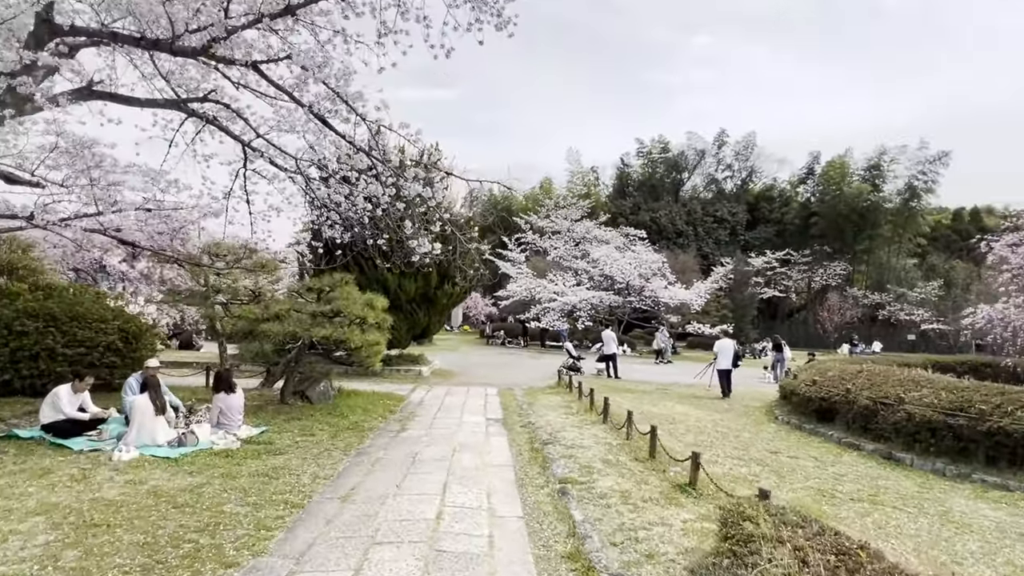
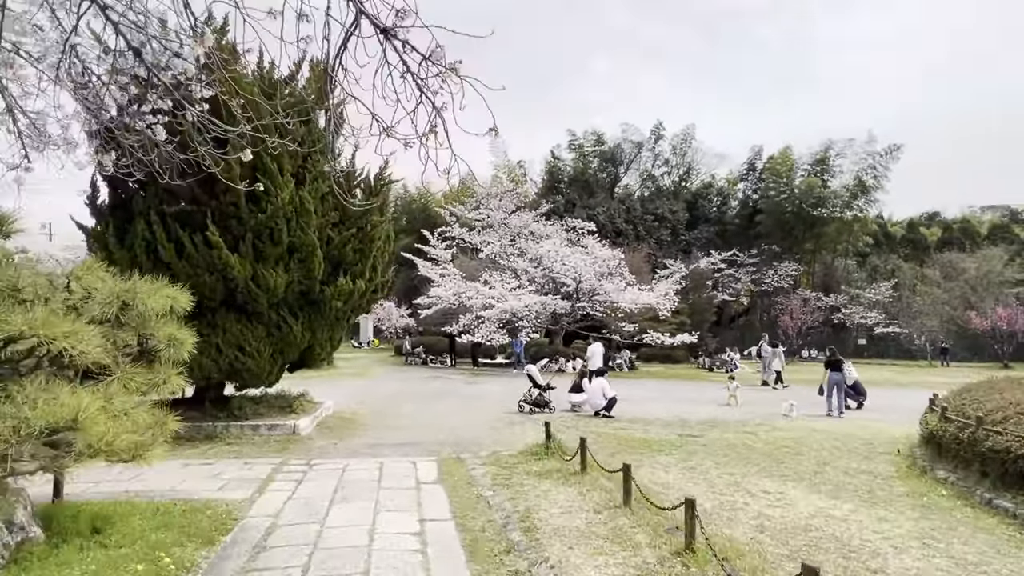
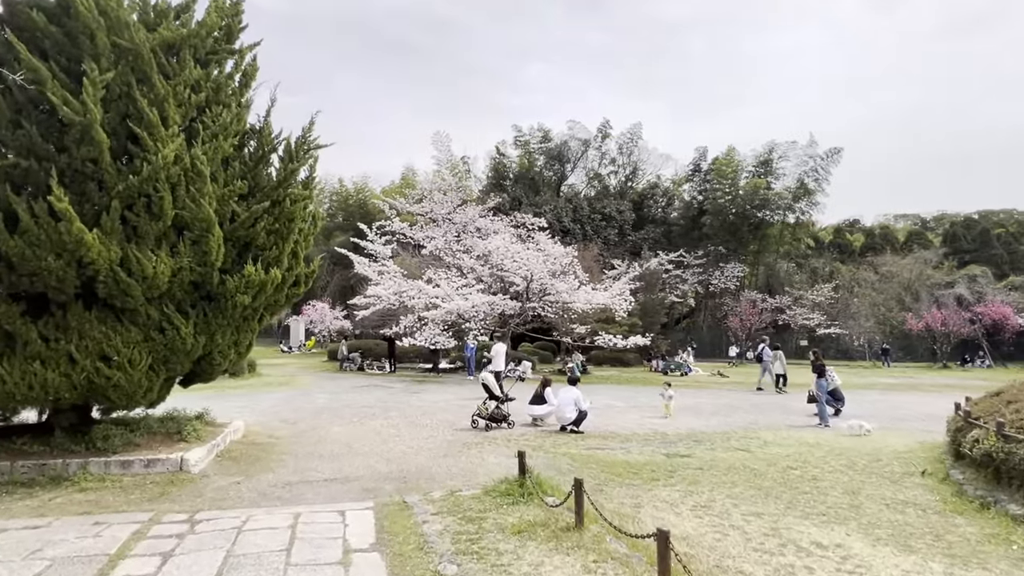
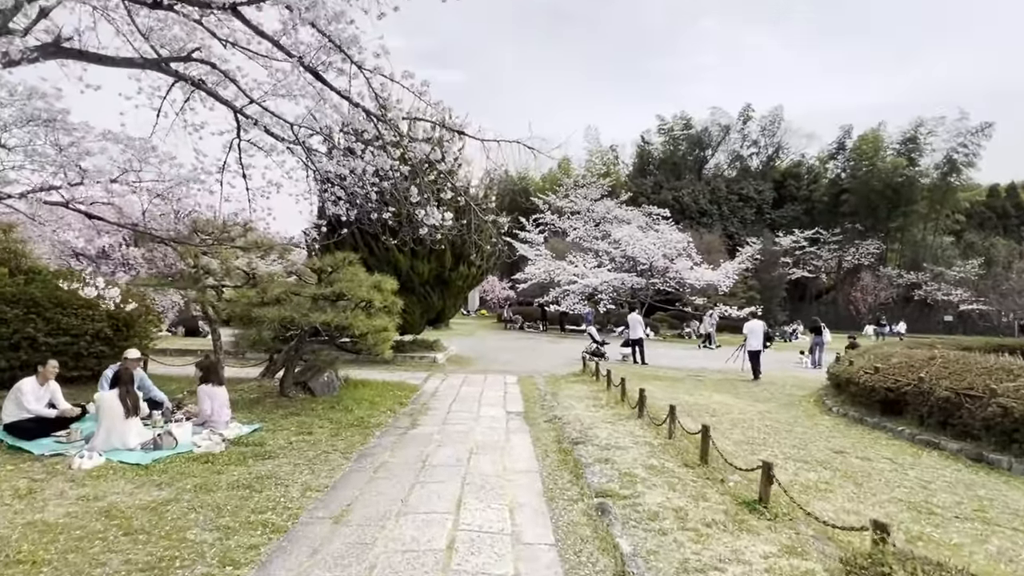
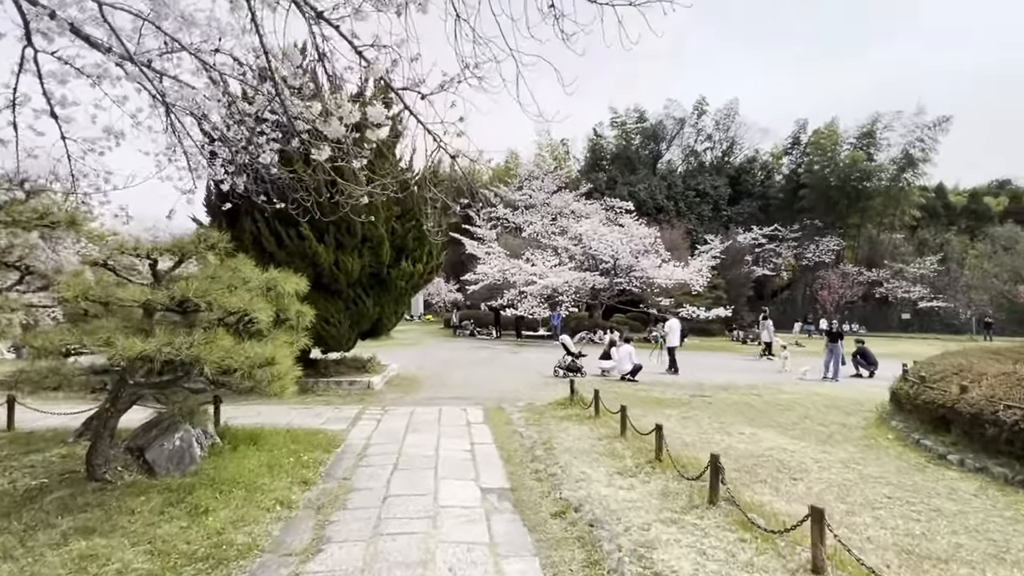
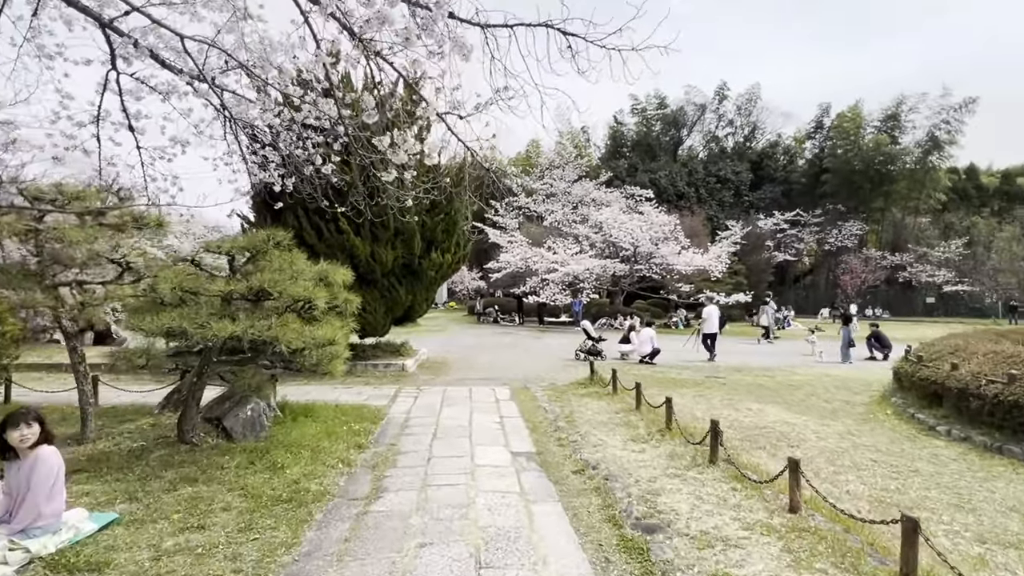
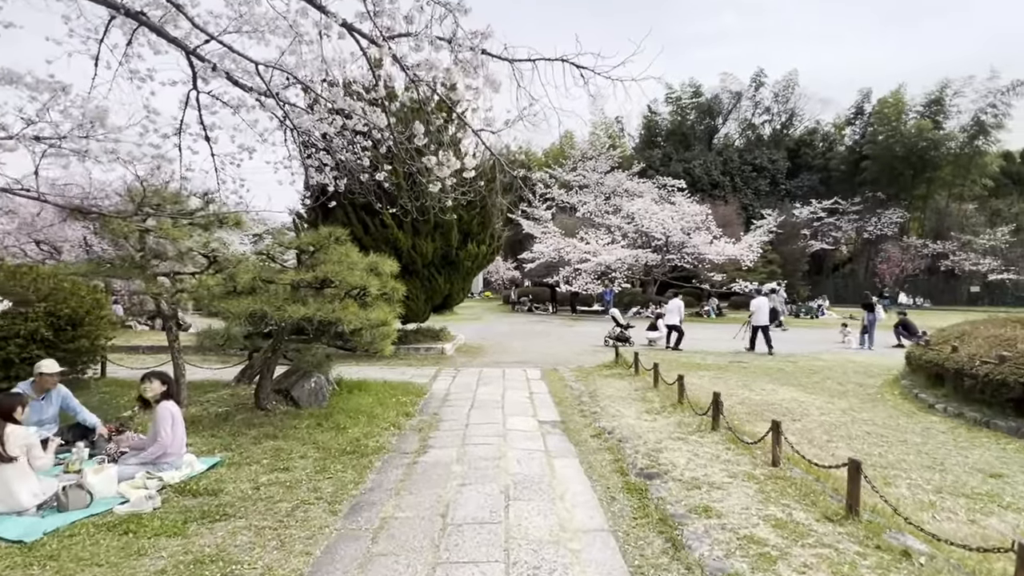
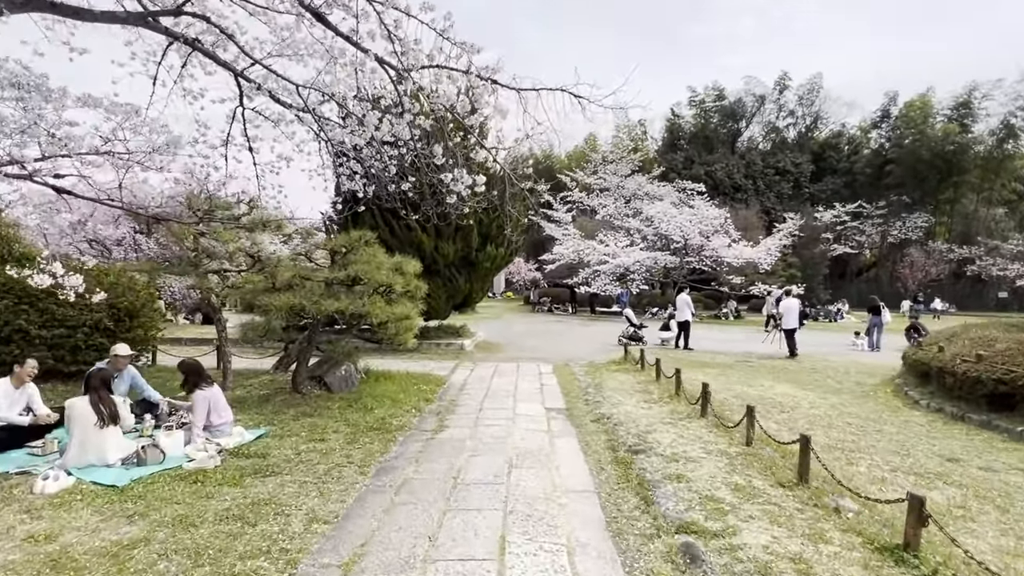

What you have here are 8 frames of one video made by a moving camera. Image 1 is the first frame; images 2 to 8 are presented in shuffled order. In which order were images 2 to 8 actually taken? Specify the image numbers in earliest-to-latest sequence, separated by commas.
4, 8, 7, 6, 5, 2, 3
